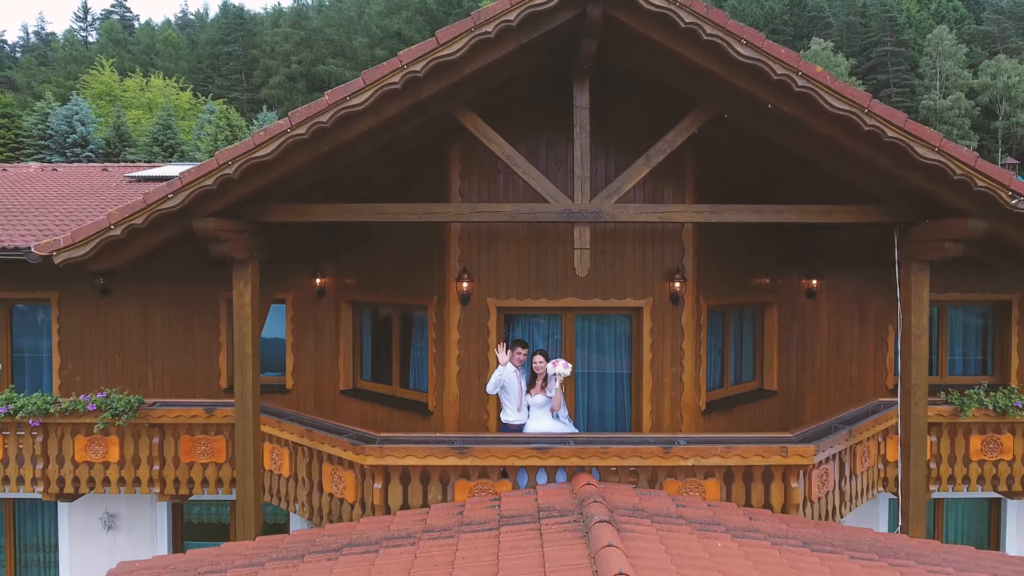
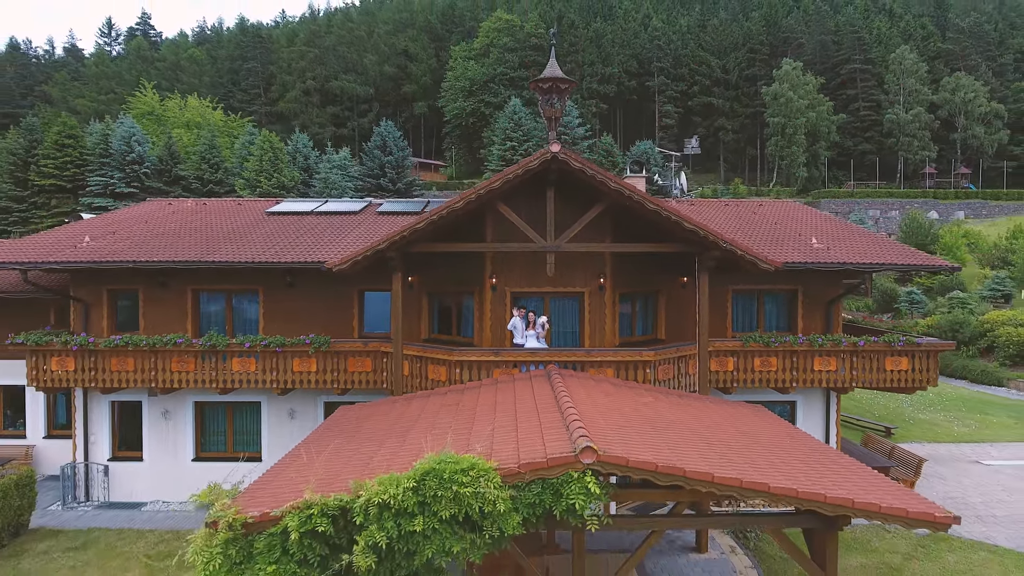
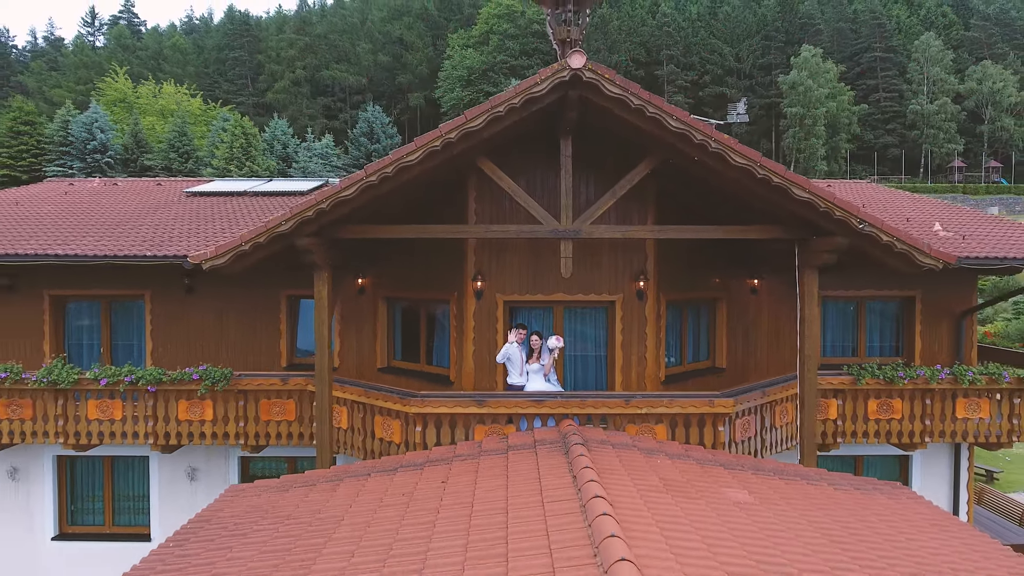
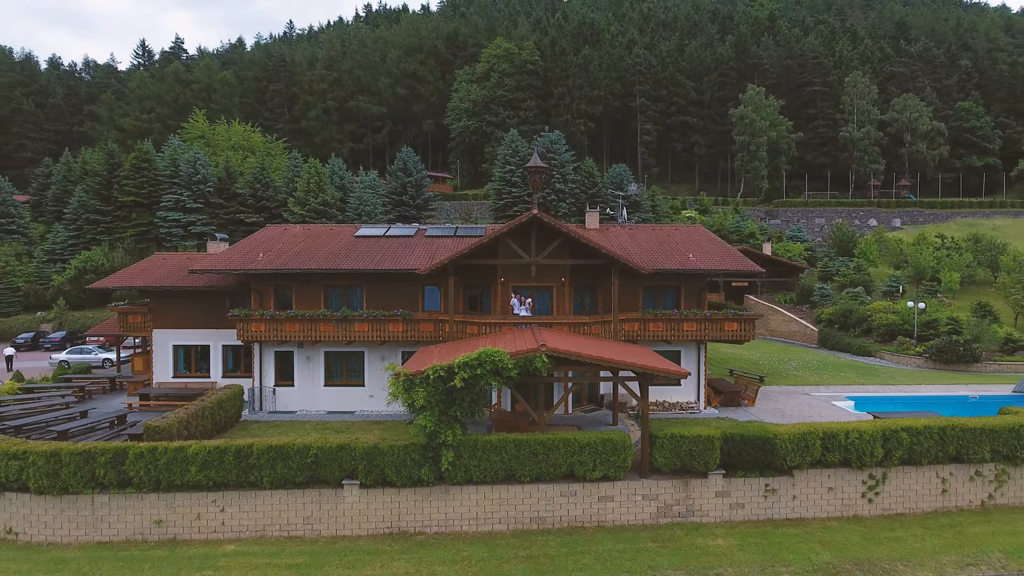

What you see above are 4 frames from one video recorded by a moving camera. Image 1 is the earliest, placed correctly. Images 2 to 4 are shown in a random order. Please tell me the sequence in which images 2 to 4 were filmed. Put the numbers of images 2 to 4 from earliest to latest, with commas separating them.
3, 2, 4
